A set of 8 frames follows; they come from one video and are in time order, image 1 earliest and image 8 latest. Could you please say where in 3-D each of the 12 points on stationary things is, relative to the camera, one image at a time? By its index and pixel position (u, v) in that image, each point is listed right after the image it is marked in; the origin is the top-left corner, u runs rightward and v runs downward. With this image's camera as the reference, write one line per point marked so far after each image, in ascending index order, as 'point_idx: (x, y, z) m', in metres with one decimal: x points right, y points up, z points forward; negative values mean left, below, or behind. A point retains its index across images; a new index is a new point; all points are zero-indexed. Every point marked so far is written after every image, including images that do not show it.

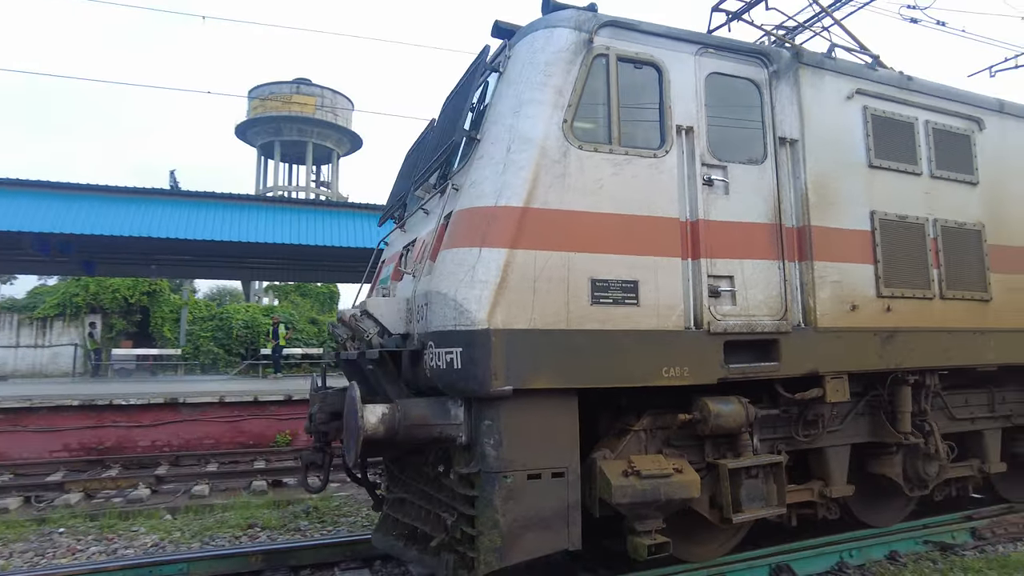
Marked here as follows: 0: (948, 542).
0: (+3.5, -2.1, +5.2) m
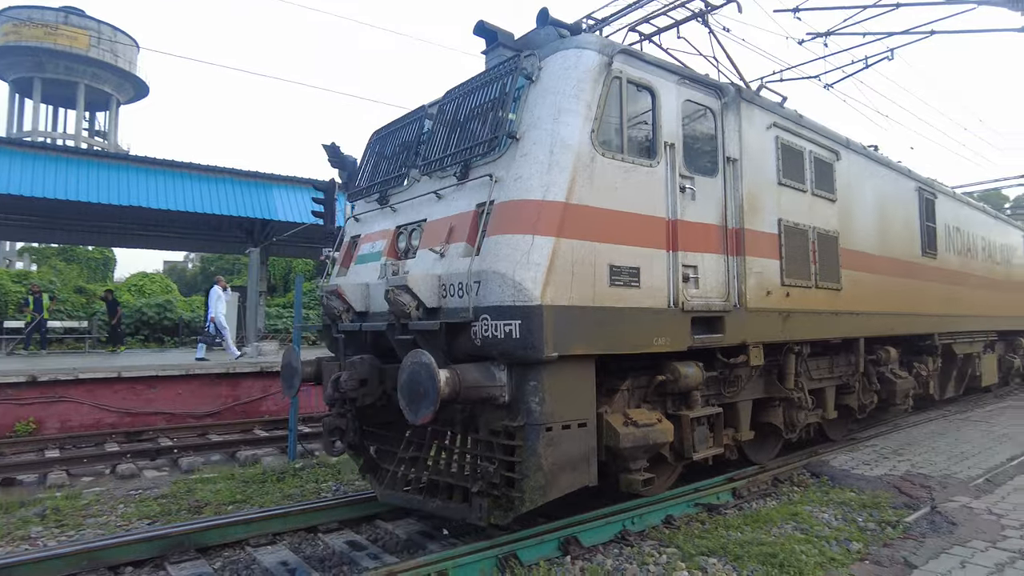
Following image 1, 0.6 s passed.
0: (+1.9, -2.0, +6.0) m
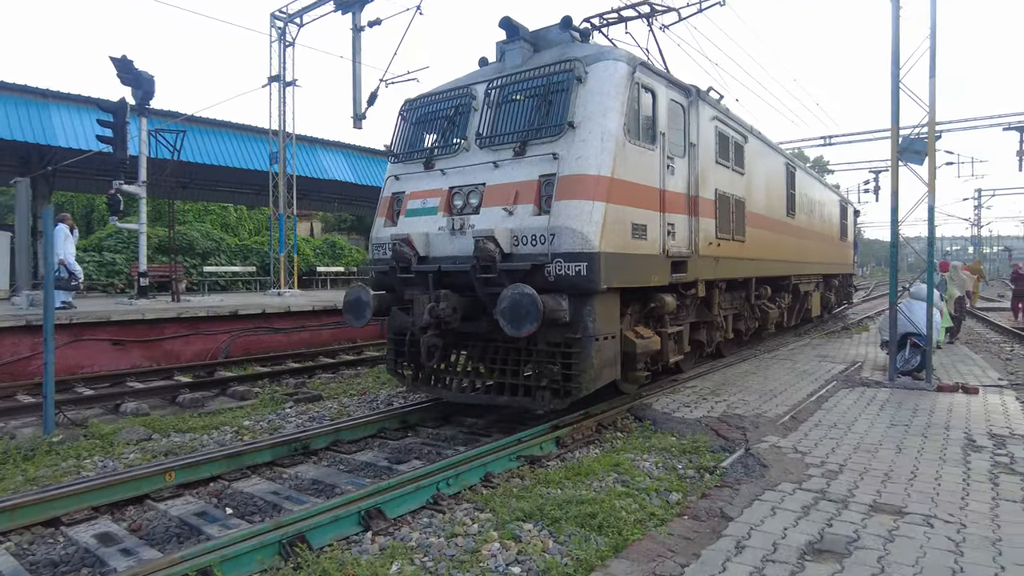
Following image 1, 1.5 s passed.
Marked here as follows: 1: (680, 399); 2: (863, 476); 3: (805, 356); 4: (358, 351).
0: (+0.2, -1.5, +5.7) m
1: (+2.0, -1.3, +7.7) m
2: (+2.4, -1.3, +4.5) m
3: (+5.1, -1.2, +11.3) m
4: (-3.3, -1.3, +13.8) m
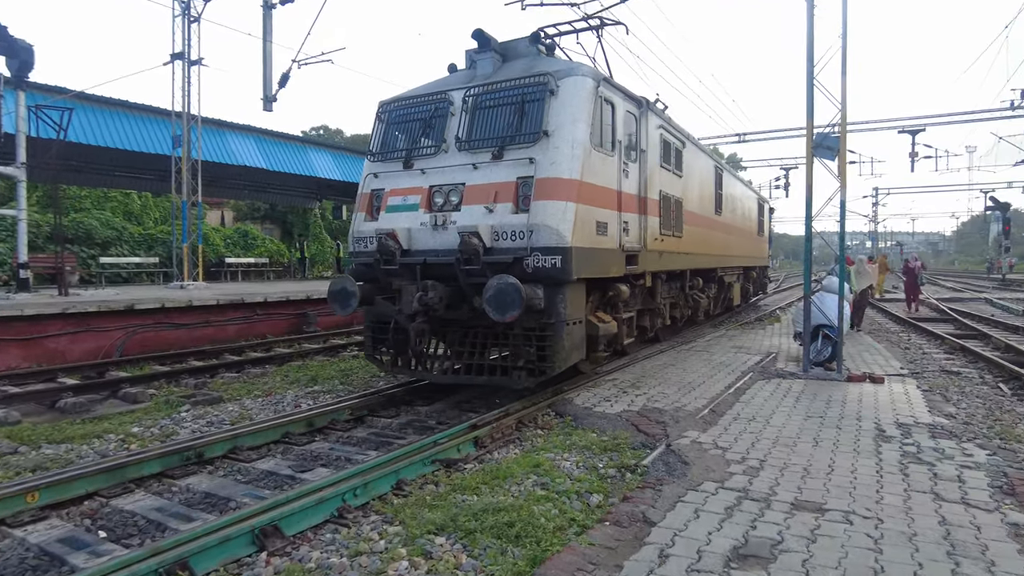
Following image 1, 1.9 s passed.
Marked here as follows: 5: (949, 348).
0: (-0.5, -1.4, +5.4) m
1: (+1.0, -1.2, +7.6) m
2: (+1.9, -1.3, +4.5) m
3: (+3.7, -1.0, +11.5) m
4: (-4.9, -1.2, +13.0) m
5: (+7.0, -1.0, +10.4) m
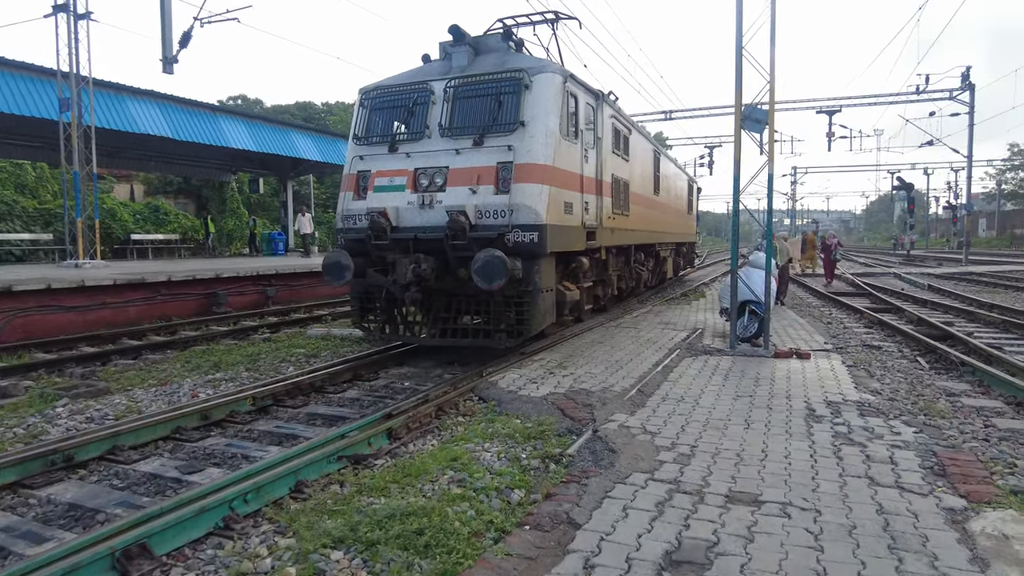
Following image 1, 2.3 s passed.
0: (-1.1, -1.2, +4.9) m
1: (+0.2, -1.0, +7.2) m
2: (+1.3, -1.1, +4.2) m
3: (+2.4, -0.6, +11.3) m
4: (-6.3, -0.8, +12.0) m
5: (+5.8, -0.6, +10.6) m
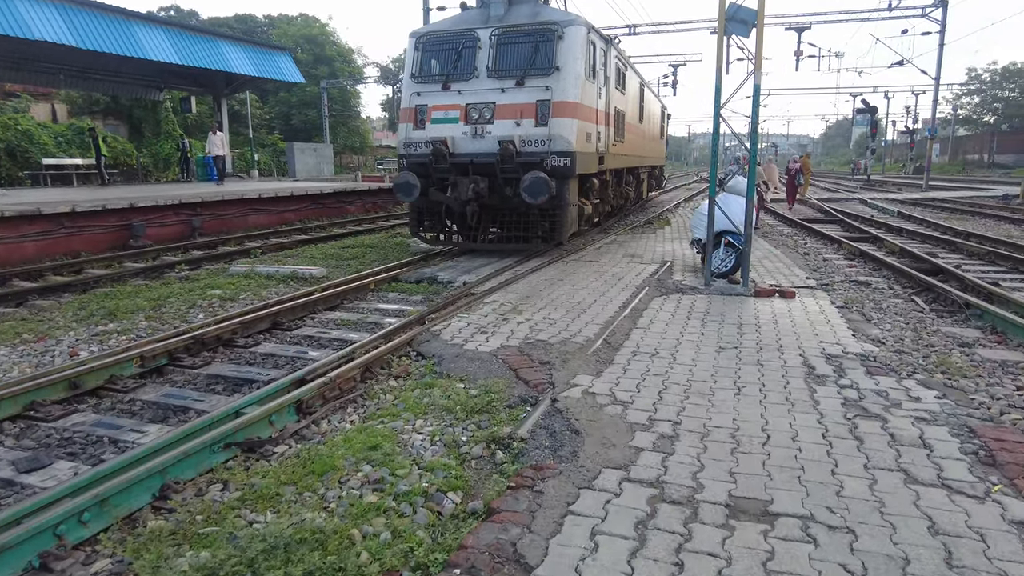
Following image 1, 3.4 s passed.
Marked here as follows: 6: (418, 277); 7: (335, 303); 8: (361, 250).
0: (-1.5, -0.9, +3.8) m
1: (-0.3, -0.3, +6.2) m
2: (+1.0, -0.8, +3.3) m
3: (+1.6, +0.5, +10.4) m
4: (-7.1, +0.3, +10.5) m
5: (+5.1, +0.5, +9.9) m
6: (-1.3, +0.1, +8.9) m
7: (-2.1, -0.2, +7.7) m
8: (-2.7, +0.6, +11.6) m
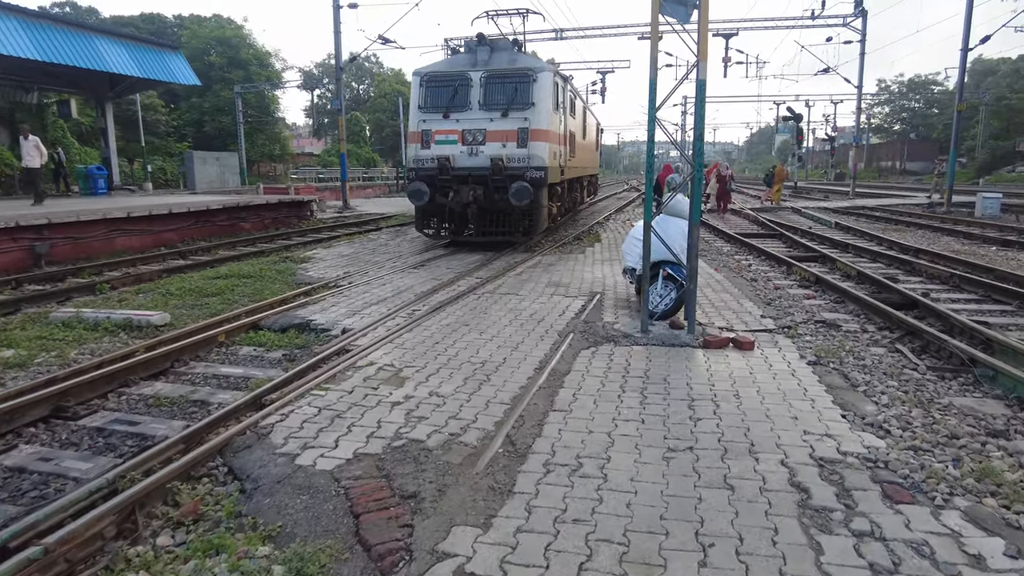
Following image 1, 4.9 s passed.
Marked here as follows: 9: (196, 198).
0: (-2.1, -1.3, +2.0) m
1: (-1.2, -0.8, +4.5) m
2: (+0.4, -1.2, +1.7) m
3: (+0.3, 0.0, +8.8) m
4: (-8.4, -0.4, +8.1) m
5: (+3.8, +0.1, +8.6) m
6: (-2.5, -0.4, +7.1) m
7: (-3.1, -0.7, +5.8) m
8: (-4.1, +0.1, +9.6) m
9: (-9.5, +2.7, +19.5) m
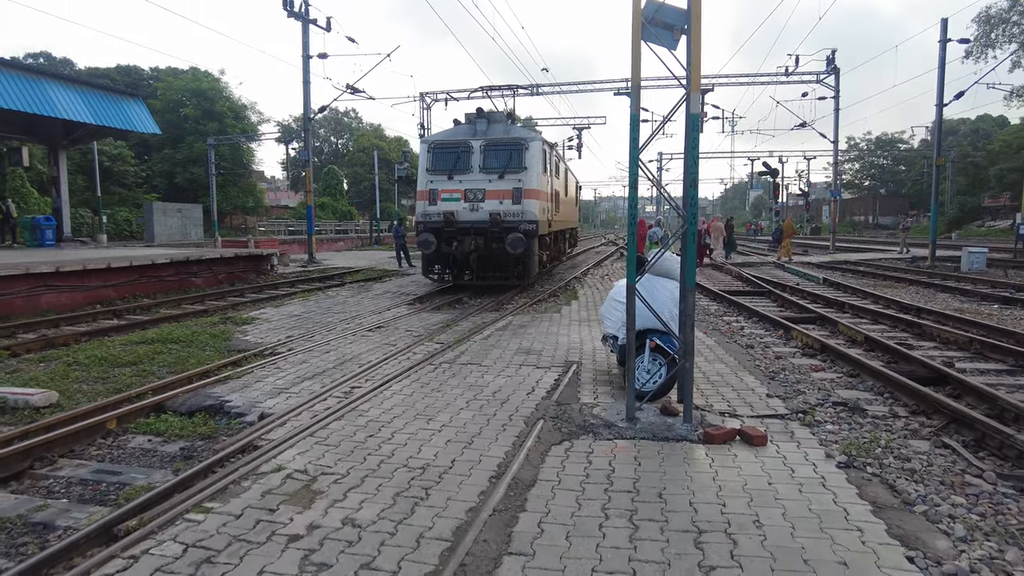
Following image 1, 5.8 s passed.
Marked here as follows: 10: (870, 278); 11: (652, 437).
0: (-2.3, -1.6, +0.7) m
1: (-1.5, -1.2, +3.2) m
2: (+0.2, -1.4, +0.5) m
3: (-0.1, -0.8, +7.7) m
4: (-8.8, -1.1, +6.7) m
5: (+3.4, -0.7, +7.6) m
6: (-2.8, -1.1, +5.8) m
7: (-3.4, -1.3, +4.5) m
8: (-4.6, -0.8, +8.3) m
9: (-10.2, +1.0, +18.2) m
10: (+9.8, +0.3, +17.9) m
11: (+1.0, -1.0, +4.6) m
